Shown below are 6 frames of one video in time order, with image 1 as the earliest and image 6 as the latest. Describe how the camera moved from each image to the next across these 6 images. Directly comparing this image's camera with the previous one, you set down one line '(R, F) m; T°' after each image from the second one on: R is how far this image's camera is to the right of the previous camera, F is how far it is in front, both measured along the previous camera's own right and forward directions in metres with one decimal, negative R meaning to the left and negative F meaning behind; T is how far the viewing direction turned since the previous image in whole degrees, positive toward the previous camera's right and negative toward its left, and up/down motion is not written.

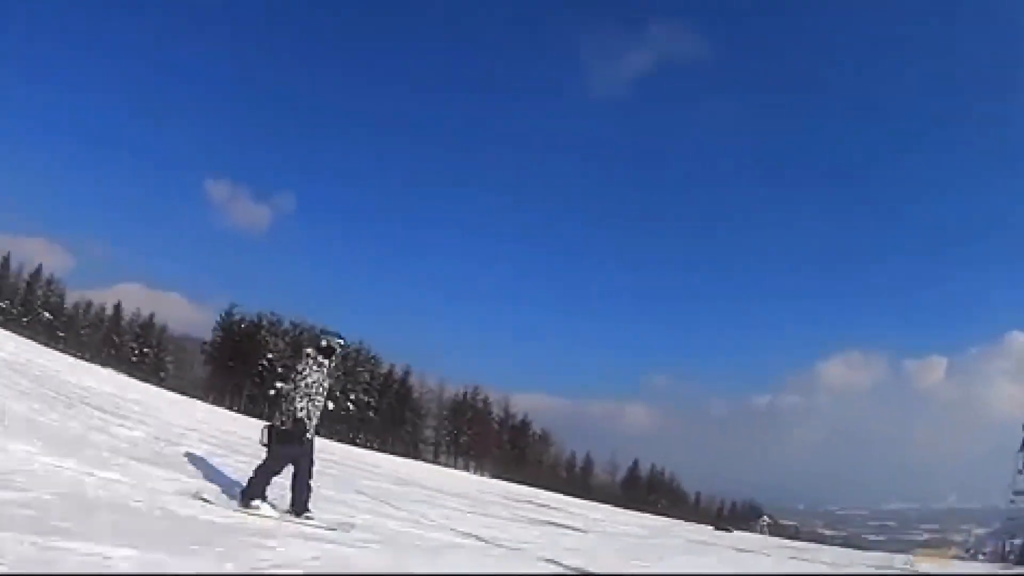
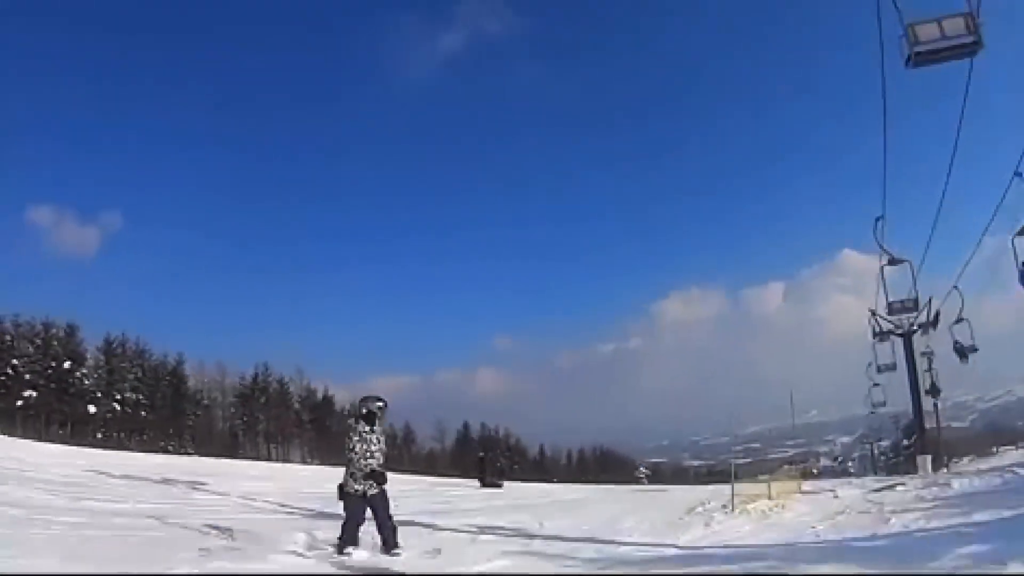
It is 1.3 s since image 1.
(+12.9, +7.3) m; +7°
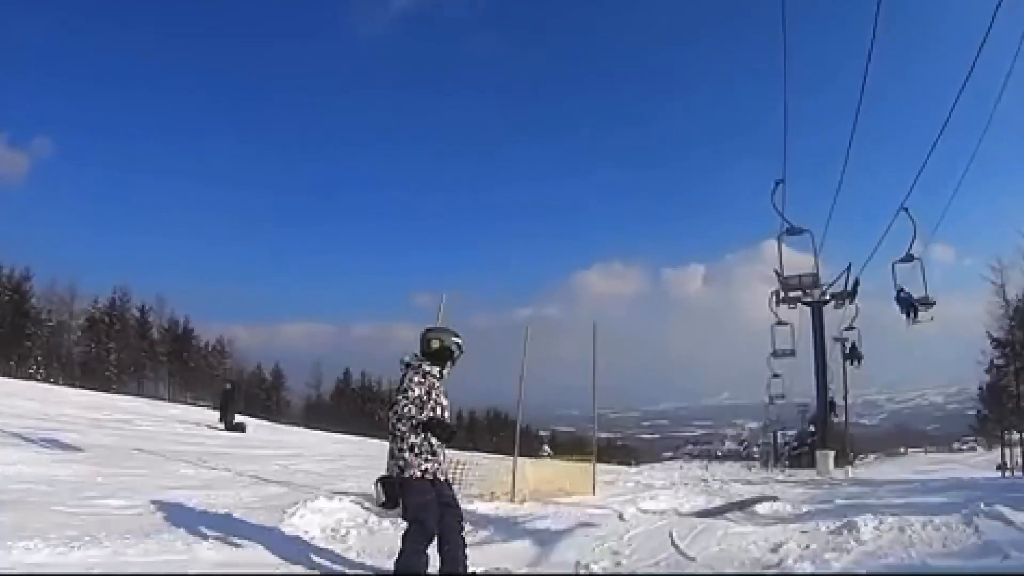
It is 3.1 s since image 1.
(+4.7, +10.3) m; +4°
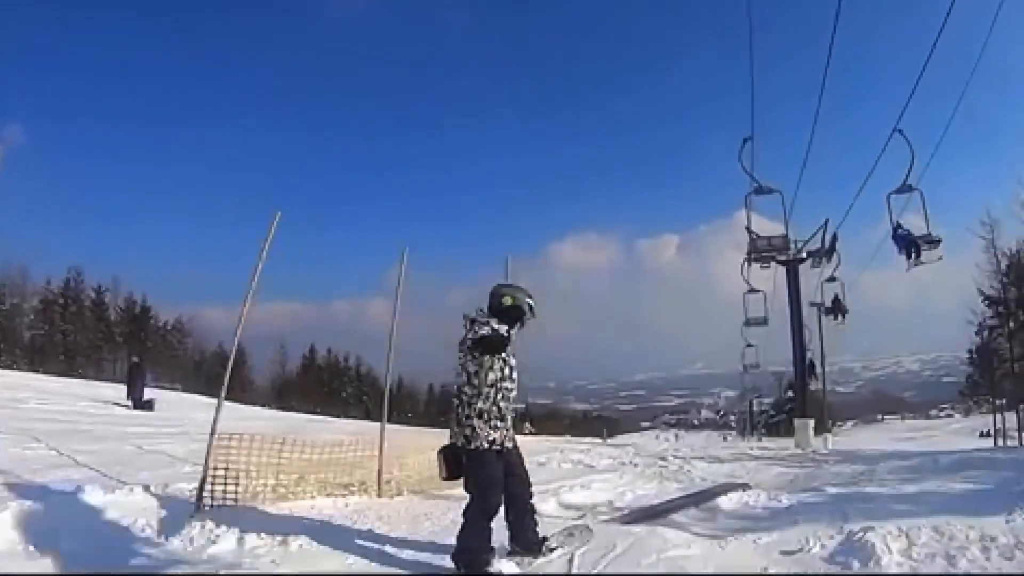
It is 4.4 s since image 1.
(+0.9, +3.1) m; +1°
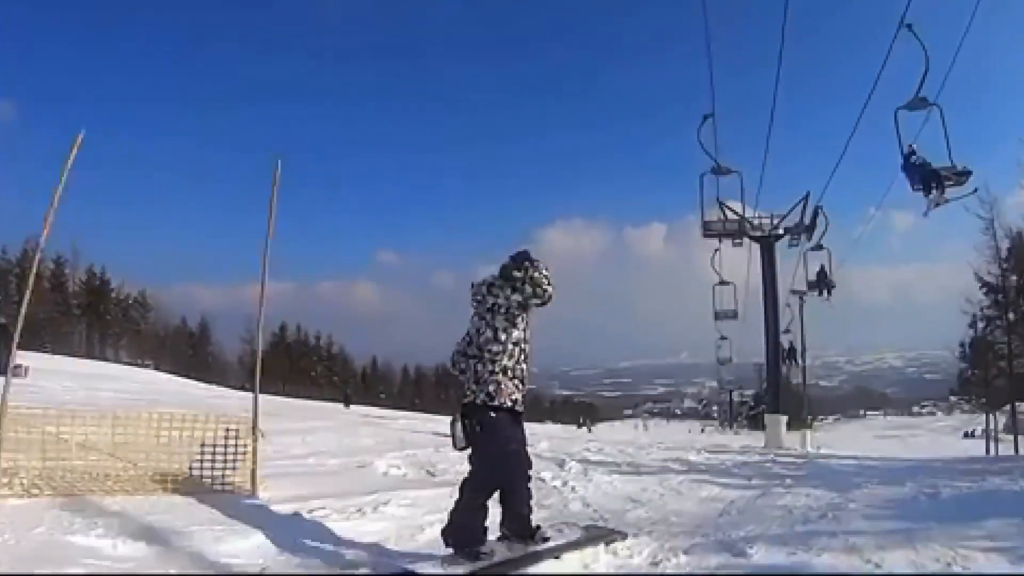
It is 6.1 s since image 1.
(+1.5, +3.8) m; +1°
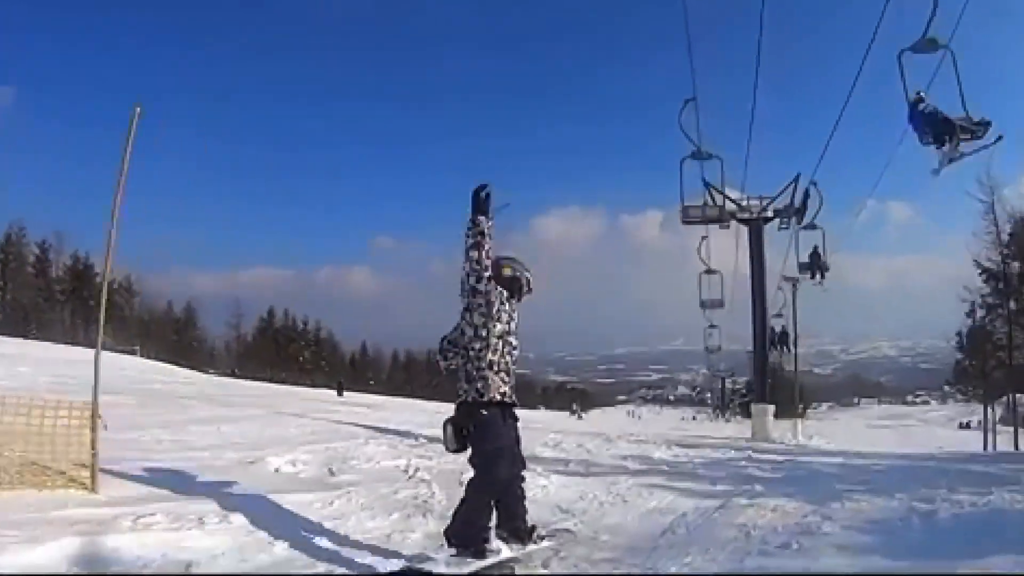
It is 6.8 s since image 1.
(+0.6, +1.5) m; 0°
